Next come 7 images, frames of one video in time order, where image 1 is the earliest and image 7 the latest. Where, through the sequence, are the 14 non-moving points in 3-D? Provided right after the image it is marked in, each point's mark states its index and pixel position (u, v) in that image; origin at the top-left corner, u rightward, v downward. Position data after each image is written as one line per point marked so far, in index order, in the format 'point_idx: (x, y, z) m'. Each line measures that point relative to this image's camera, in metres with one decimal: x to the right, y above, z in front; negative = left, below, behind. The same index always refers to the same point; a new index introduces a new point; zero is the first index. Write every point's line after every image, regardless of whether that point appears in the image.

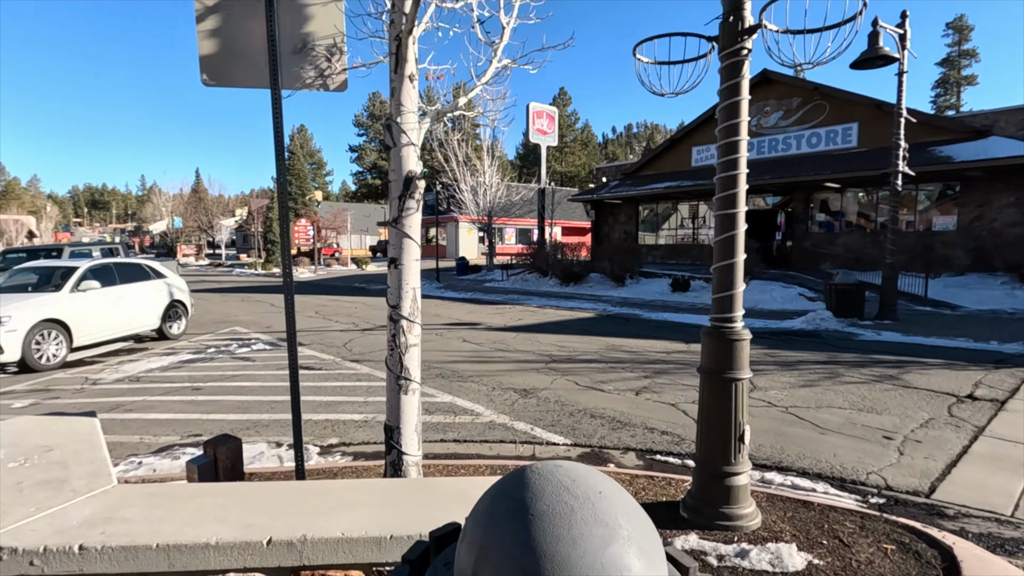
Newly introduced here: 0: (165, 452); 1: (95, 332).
0: (-3.3, -1.6, +5.1) m
1: (-7.7, -0.8, +9.9) m
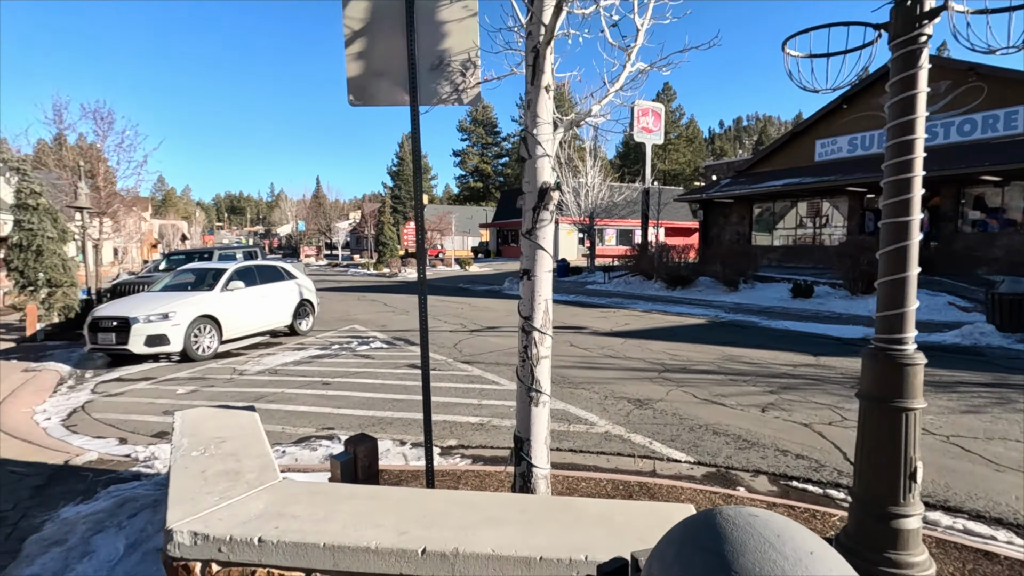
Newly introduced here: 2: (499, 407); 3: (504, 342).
0: (-2.2, -1.6, +5.6) m
1: (-5.6, -0.8, +11.1) m
2: (-0.2, -1.5, +6.7) m
3: (-0.2, -1.1, +11.3) m
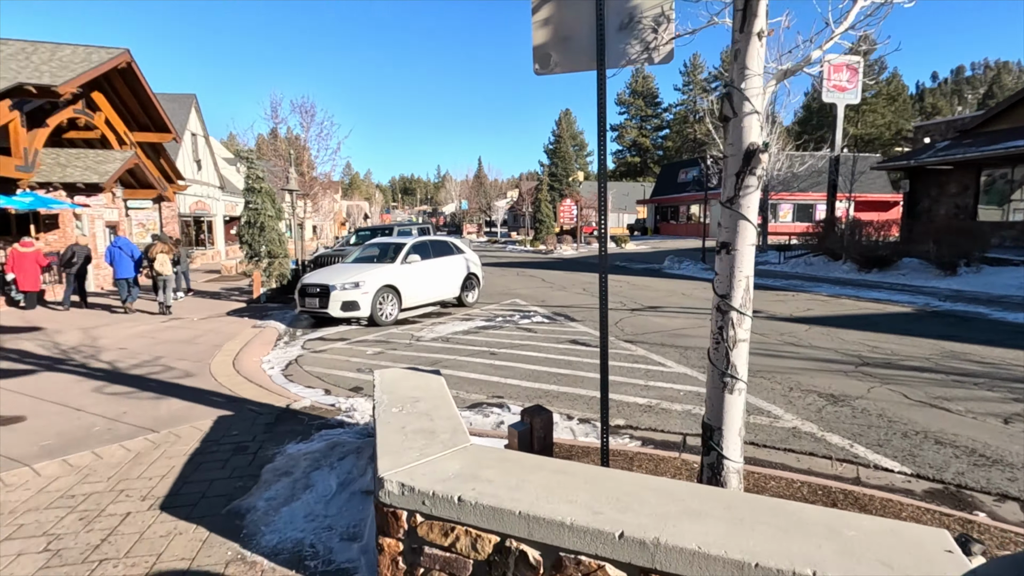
0: (-0.4, -1.3, +5.8) m
1: (-2.2, -0.2, +12.1) m
2: (+1.9, -1.2, +6.4) m
3: (+3.1, -0.7, +10.8) m
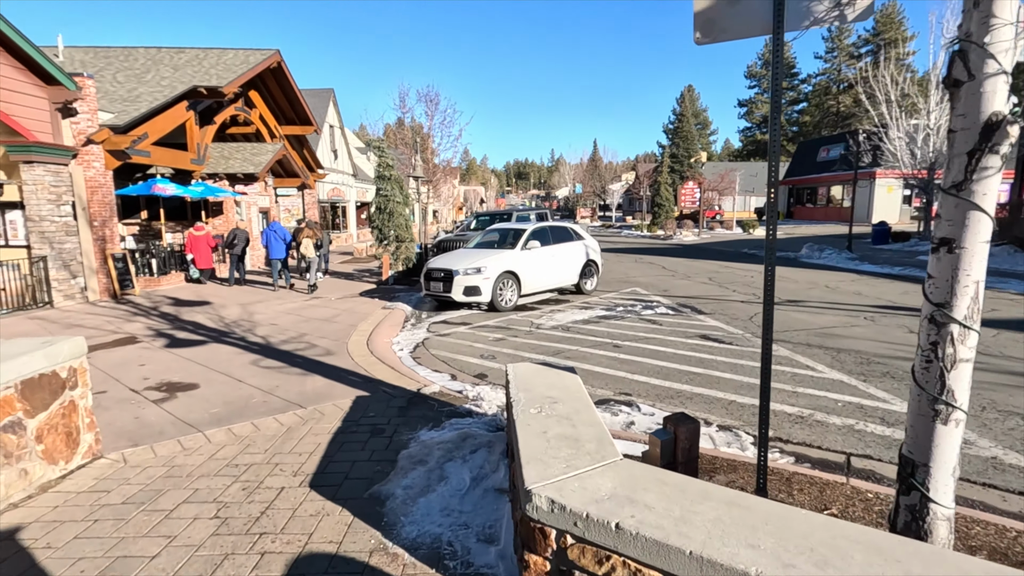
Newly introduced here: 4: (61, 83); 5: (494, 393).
0: (+1.0, -1.2, +5.6) m
1: (+0.5, +0.1, +12.0) m
2: (+3.3, -1.2, +5.6) m
3: (+5.4, -0.6, +9.7) m
4: (-10.1, +4.6, +11.9) m
5: (-0.2, -1.1, +5.6) m
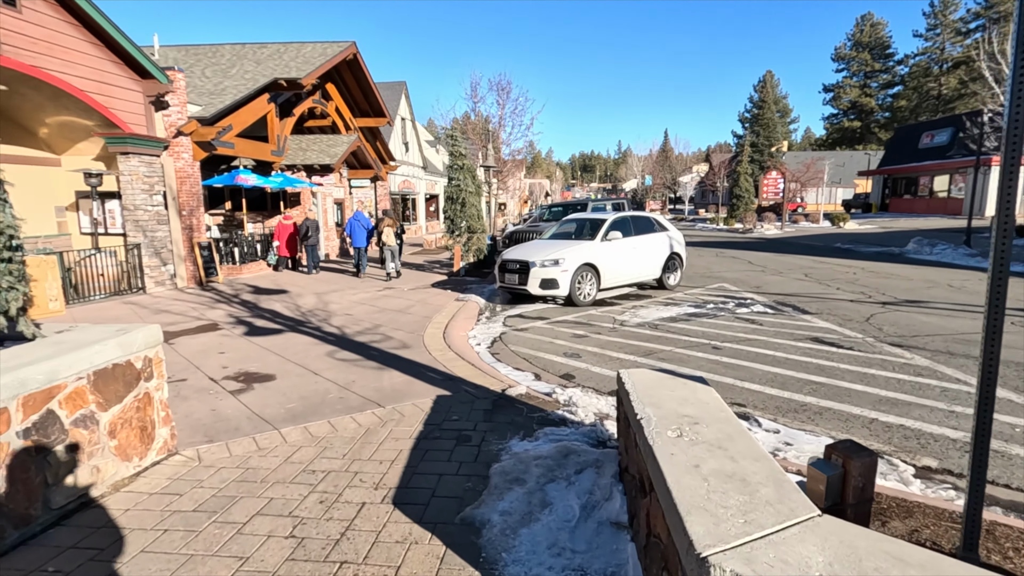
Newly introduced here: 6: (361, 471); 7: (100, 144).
0: (+1.8, -1.2, +4.8) m
1: (+2.2, +0.2, +11.3) m
2: (+4.1, -1.2, +4.6) m
3: (+6.8, -0.5, +8.4) m
4: (-8.3, +4.9, +12.4) m
5: (+0.7, -1.0, +5.0) m
6: (-1.0, -1.2, +3.5) m
7: (-9.5, +3.3, +12.4) m
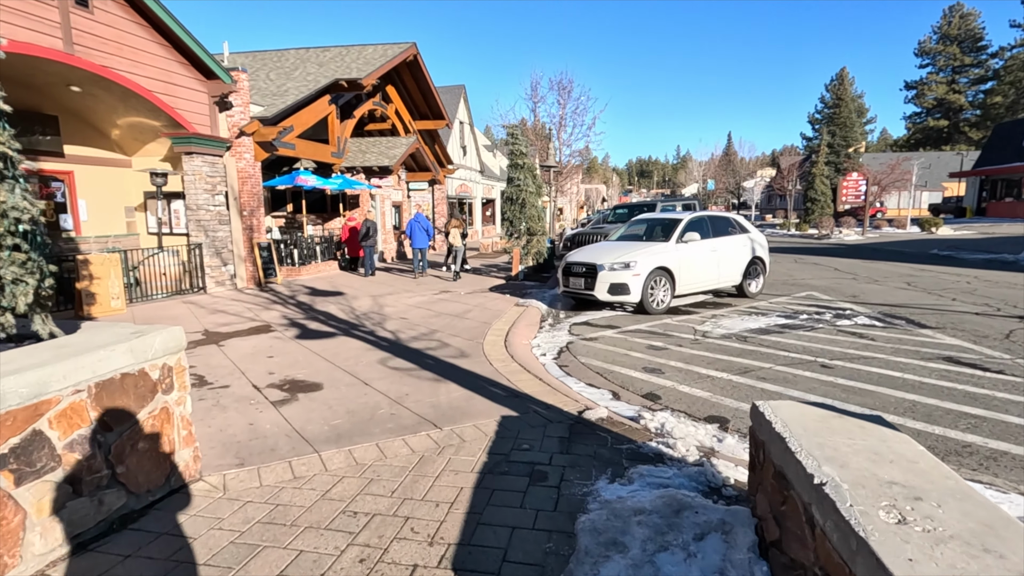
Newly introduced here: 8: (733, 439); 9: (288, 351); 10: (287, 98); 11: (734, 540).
0: (+2.4, -1.2, +3.8) m
1: (+3.4, +0.1, +10.2) m
2: (+4.7, -1.2, +3.4) m
3: (+7.7, -0.7, +6.9) m
4: (-6.8, +4.9, +12.4) m
5: (+1.3, -1.1, +4.1) m
6: (-0.5, -1.2, +2.8) m
7: (-8.1, +3.4, +12.5) m
8: (+1.7, -1.2, +4.1) m
9: (-2.9, -0.8, +7.0) m
10: (-6.3, +5.3, +14.9) m
11: (+1.0, -1.1, +2.4) m
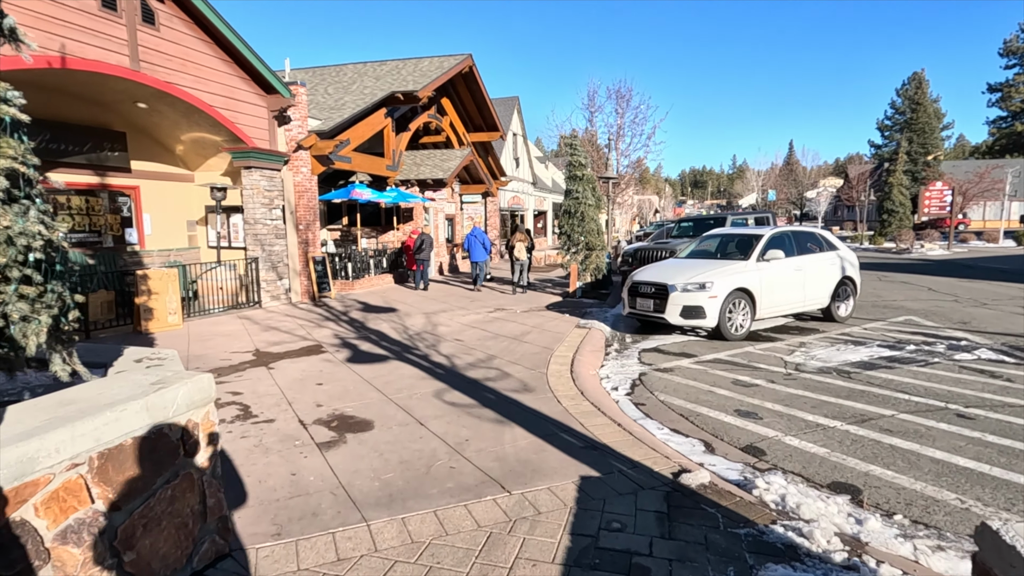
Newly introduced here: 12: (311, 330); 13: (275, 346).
0: (+2.9, -1.5, +2.9) m
1: (+4.5, -0.3, +9.2) m
2: (+5.1, -1.5, +2.3) m
3: (+8.4, -1.1, +5.5) m
4: (-5.4, +4.6, +12.4) m
5: (+1.8, -1.3, +3.3) m
6: (-0.1, -1.4, +2.2) m
7: (-6.7, +3.0, +12.6) m
8: (+2.2, -1.4, +3.2) m
9: (-2.1, -1.1, +6.5) m
10: (-4.7, +4.9, +14.9) m
11: (+1.4, -1.3, +1.6) m
12: (-3.6, -0.8, +9.7) m
13: (-3.8, -0.9, +8.6) m
